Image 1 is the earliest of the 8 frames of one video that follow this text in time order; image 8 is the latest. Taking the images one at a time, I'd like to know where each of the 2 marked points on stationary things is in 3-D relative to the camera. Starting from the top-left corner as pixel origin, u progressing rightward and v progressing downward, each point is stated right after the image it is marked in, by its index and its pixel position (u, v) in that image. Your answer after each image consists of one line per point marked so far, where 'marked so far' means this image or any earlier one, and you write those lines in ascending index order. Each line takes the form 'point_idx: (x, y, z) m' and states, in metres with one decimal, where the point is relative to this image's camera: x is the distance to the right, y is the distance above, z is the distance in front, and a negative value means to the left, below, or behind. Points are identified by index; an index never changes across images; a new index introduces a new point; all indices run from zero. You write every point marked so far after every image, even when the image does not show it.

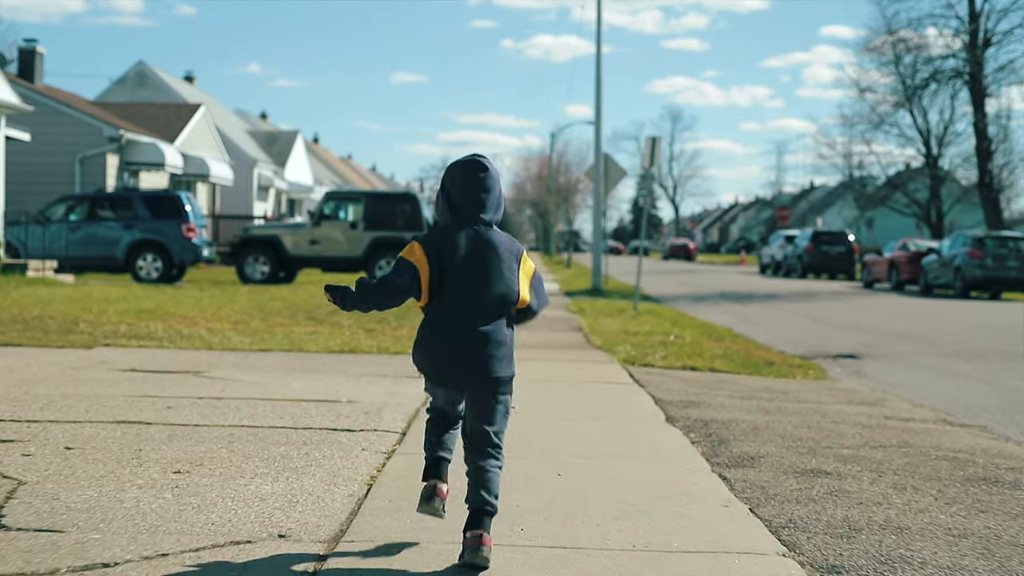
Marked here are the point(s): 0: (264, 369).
0: (-1.7, -0.5, +9.3) m
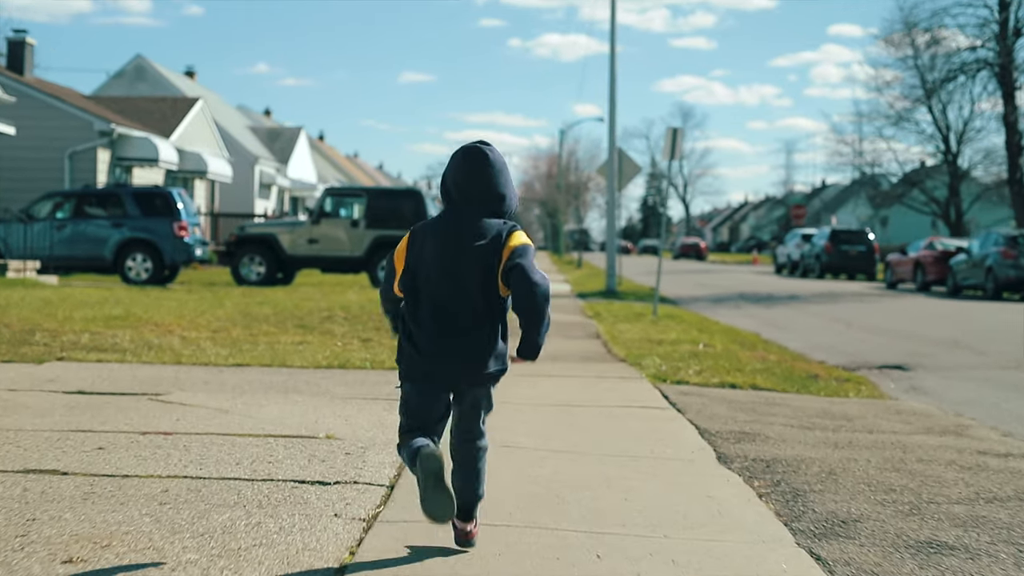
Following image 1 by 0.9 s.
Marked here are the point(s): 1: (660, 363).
0: (-1.6, -0.6, +7.9) m
1: (+1.1, -0.5, +10.1) m
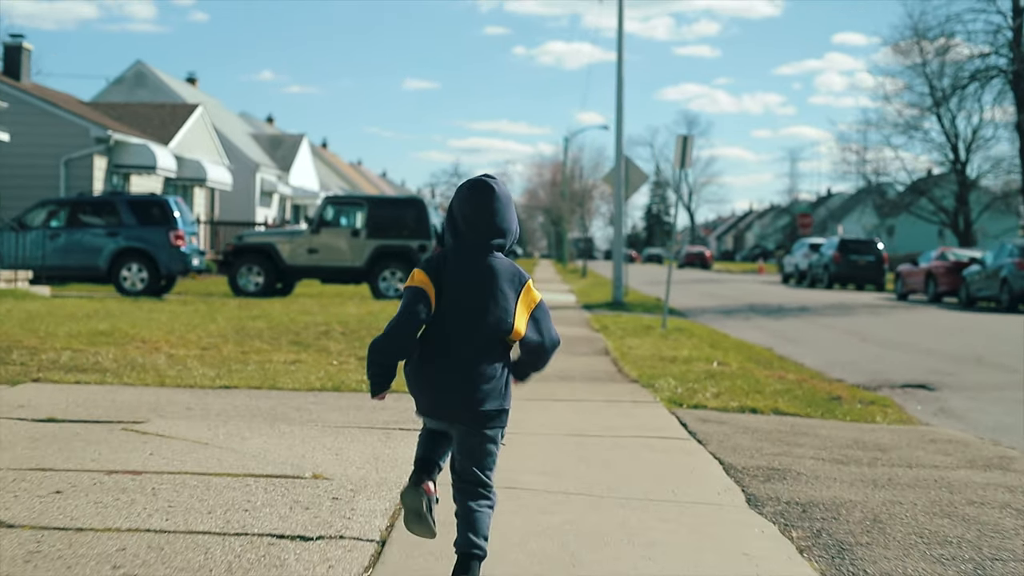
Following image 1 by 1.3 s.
0: (-1.6, -0.7, +7.3) m
1: (+1.1, -0.7, +9.5) m
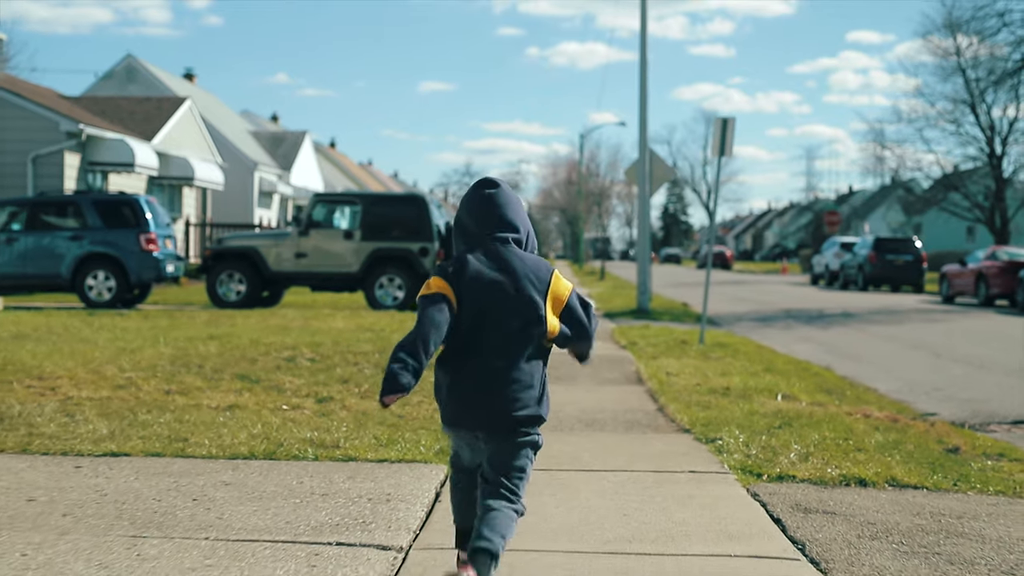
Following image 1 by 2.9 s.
0: (-1.5, -0.8, +4.8) m
1: (+1.2, -0.8, +6.9) m
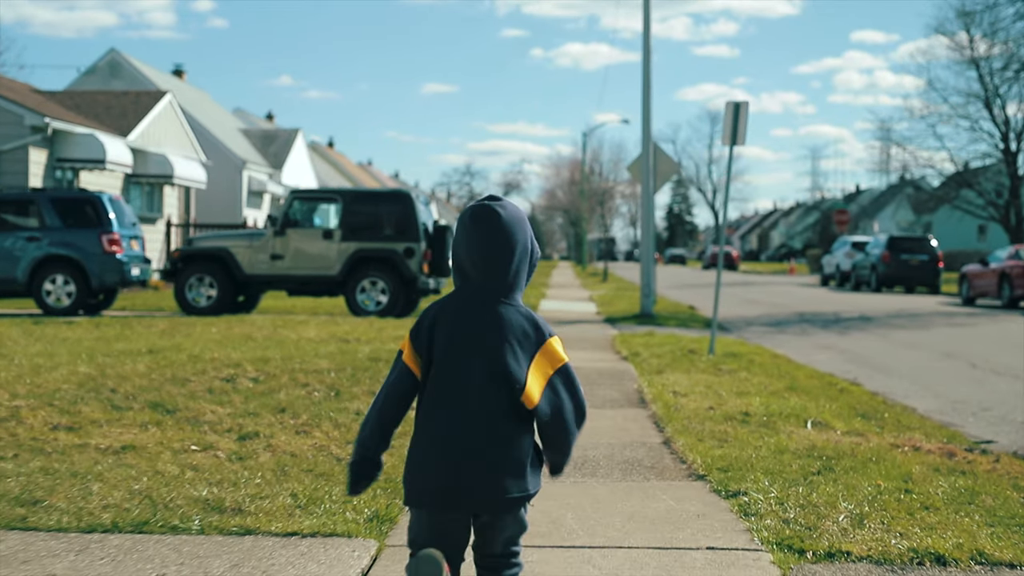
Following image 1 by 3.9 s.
0: (-1.7, -0.8, +3.2) m
1: (+1.0, -0.8, +5.3) m
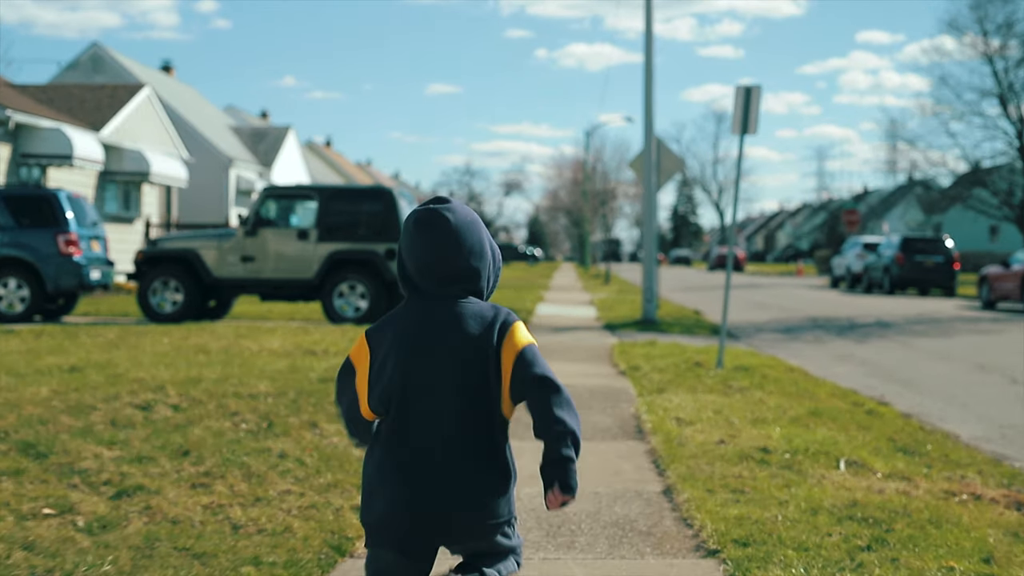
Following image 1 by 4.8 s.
0: (-1.9, -0.9, +1.7) m
1: (+0.8, -0.8, +3.8) m
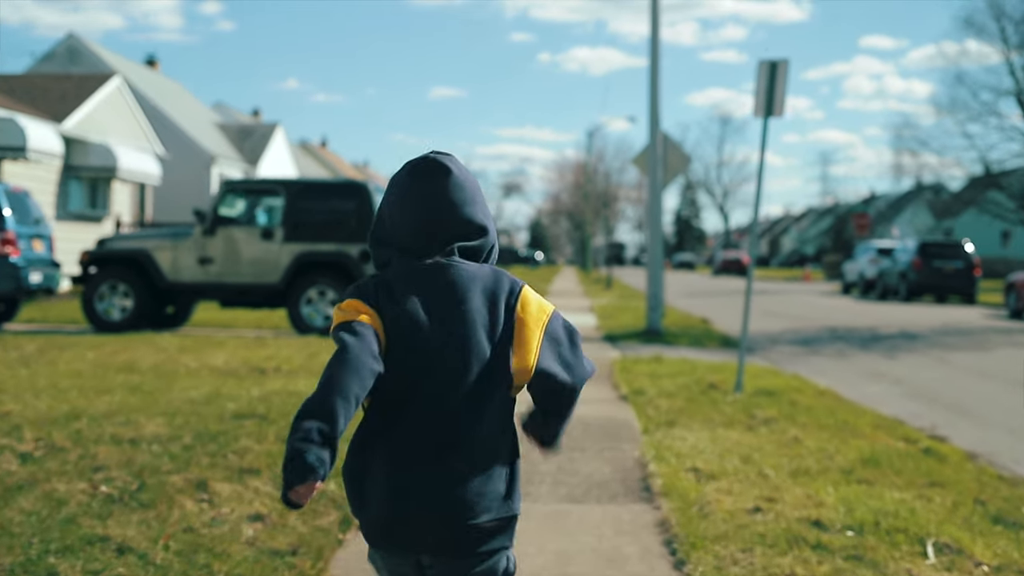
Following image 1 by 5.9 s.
0: (-2.0, -0.9, -0.1) m
1: (+0.7, -0.9, +1.9) m
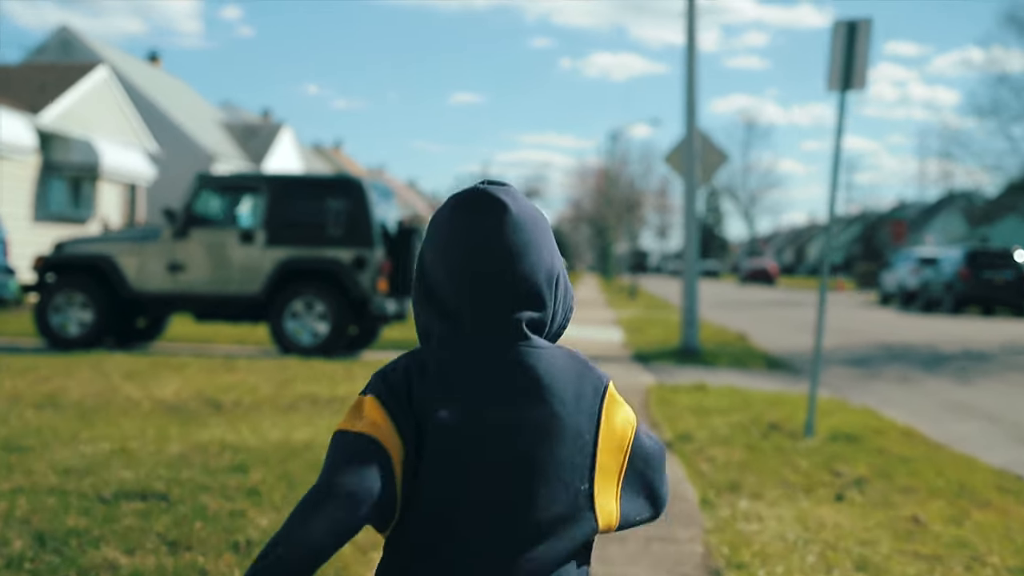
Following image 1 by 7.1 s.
0: (-2.1, -0.9, -2.2) m
1: (+0.6, -0.9, -0.2) m
